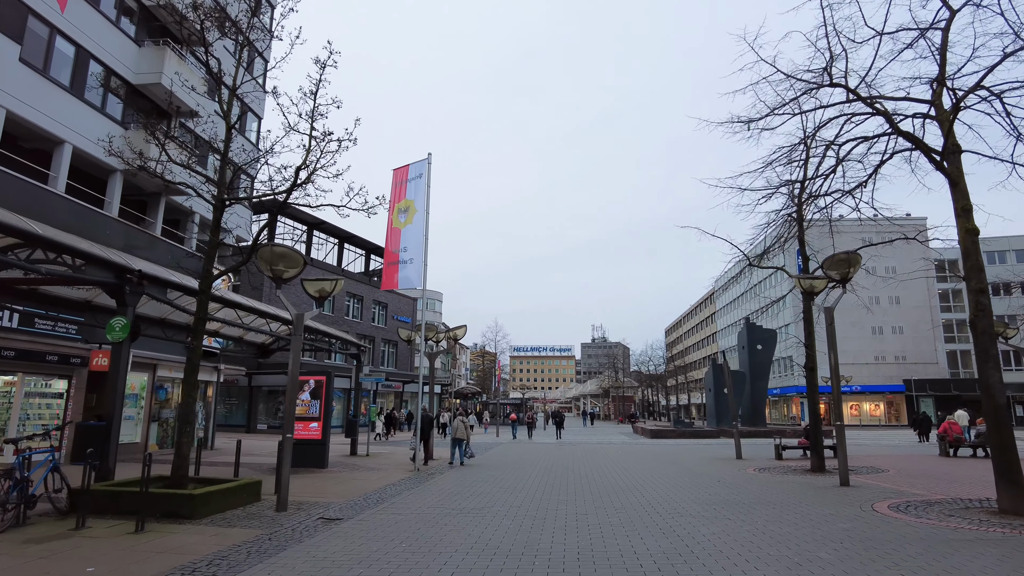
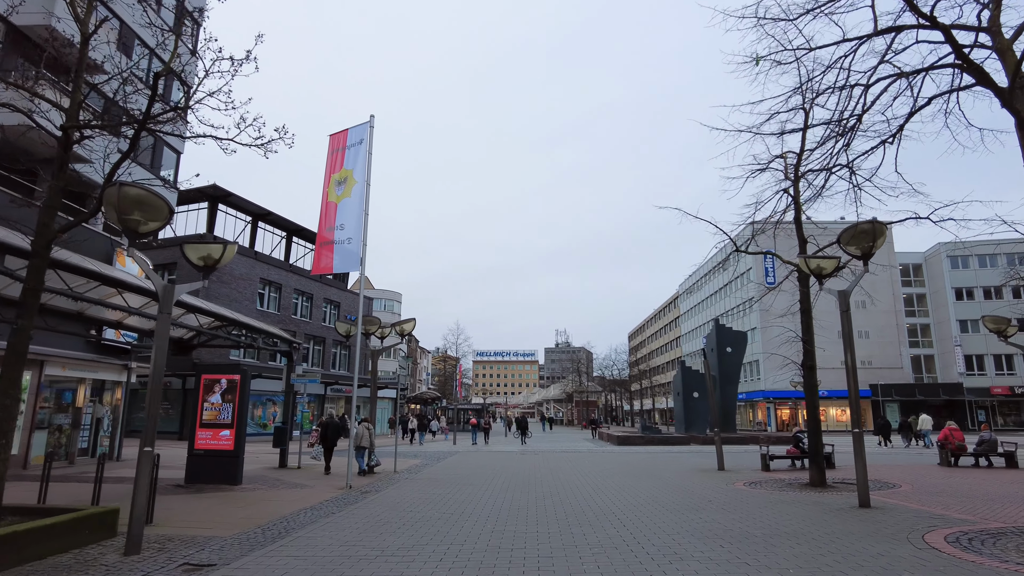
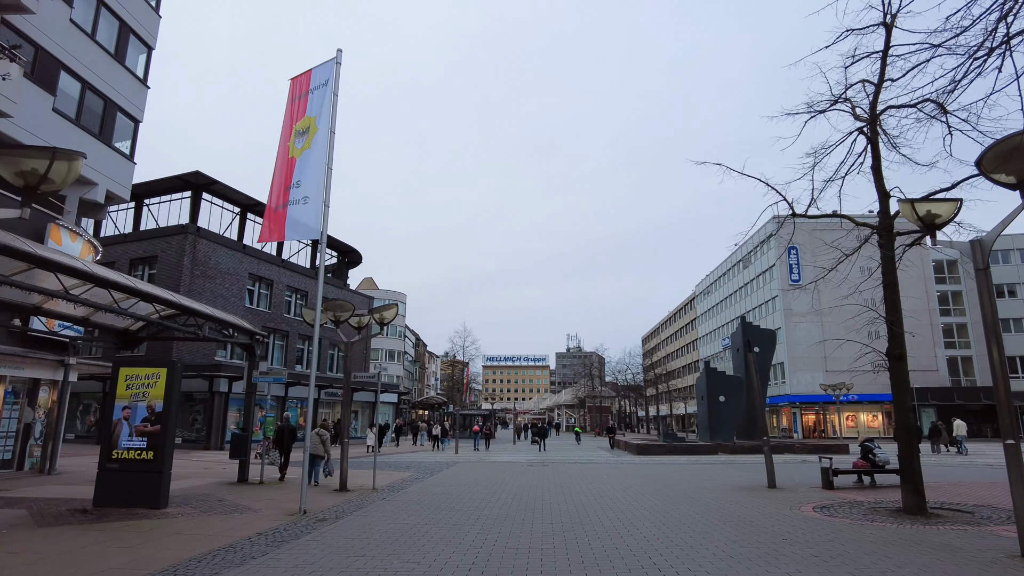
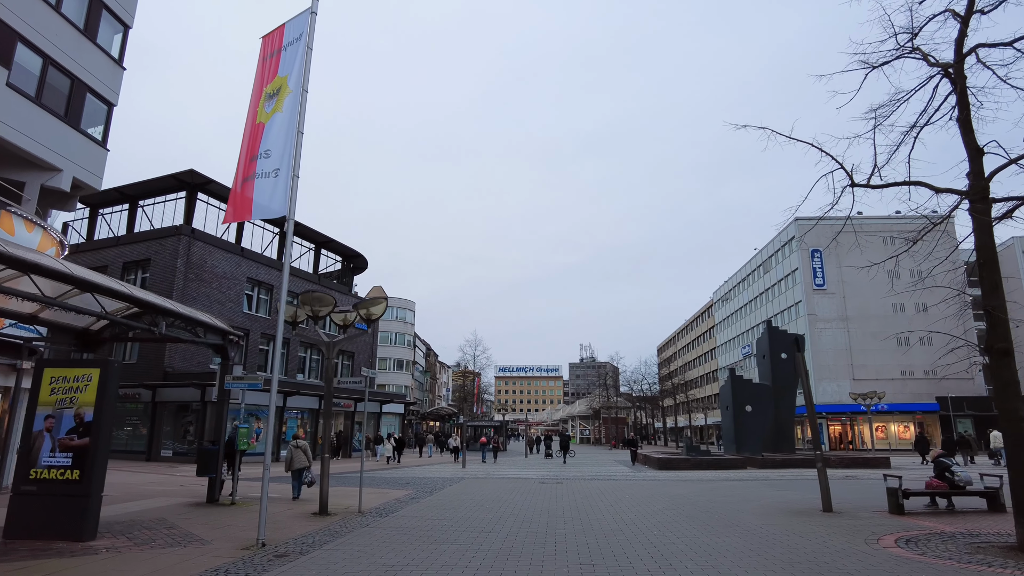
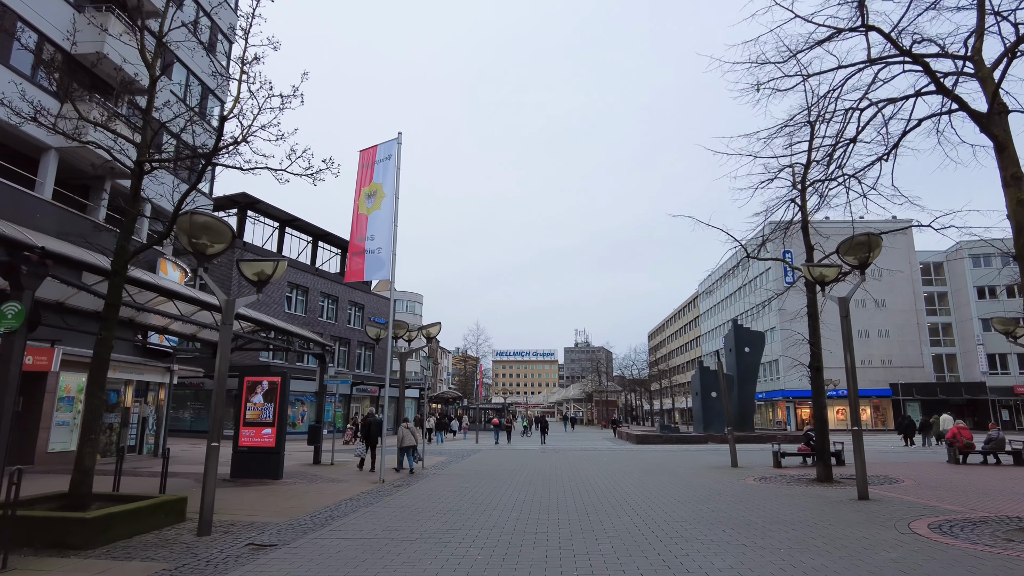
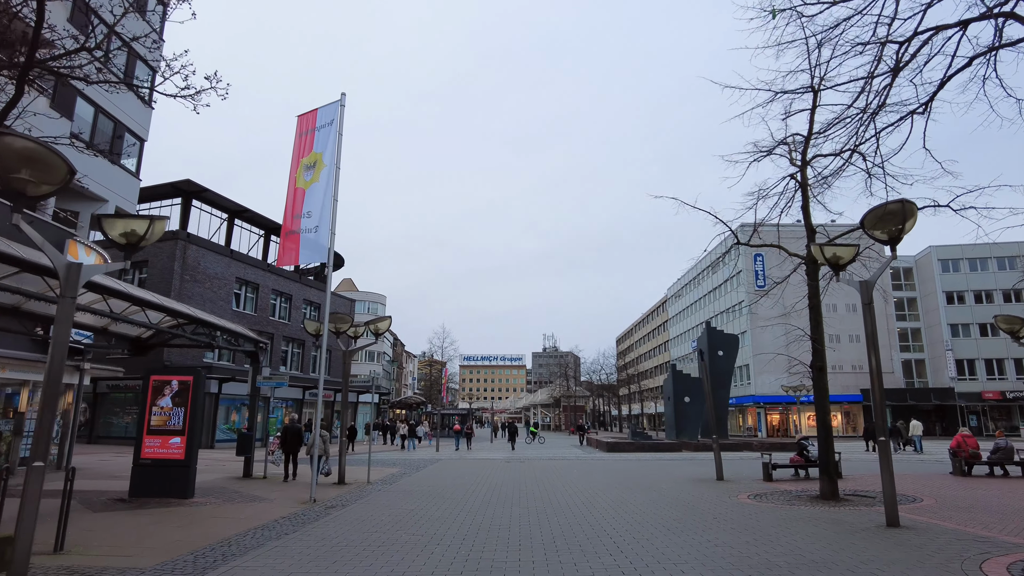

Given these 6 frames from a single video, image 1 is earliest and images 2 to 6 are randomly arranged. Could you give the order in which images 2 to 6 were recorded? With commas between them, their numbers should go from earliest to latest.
5, 2, 6, 3, 4
